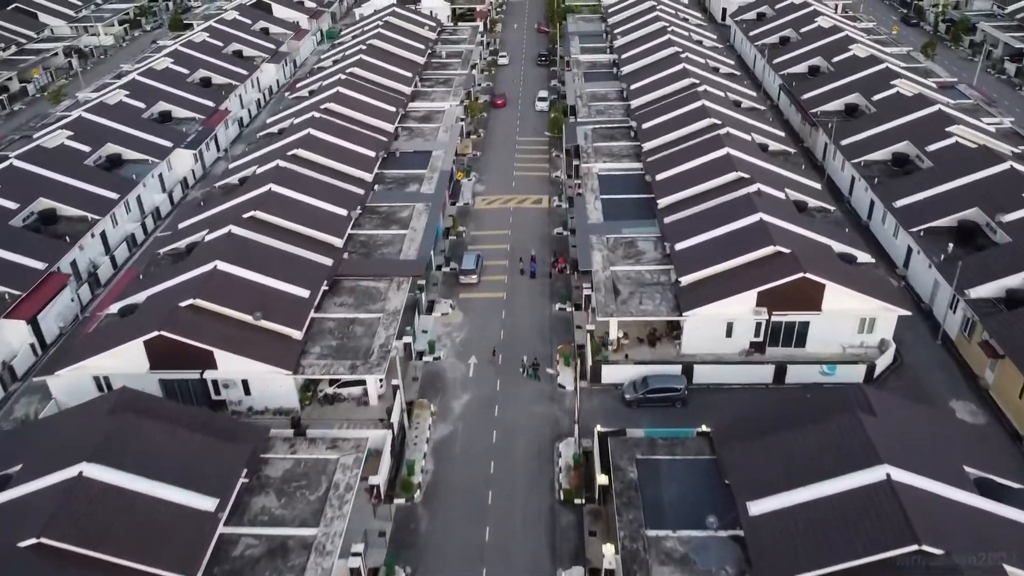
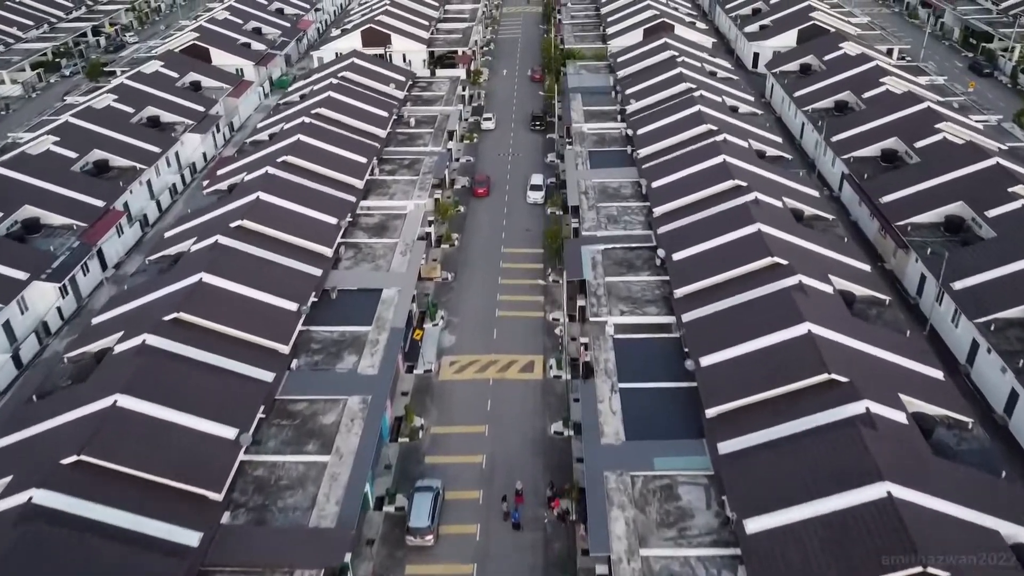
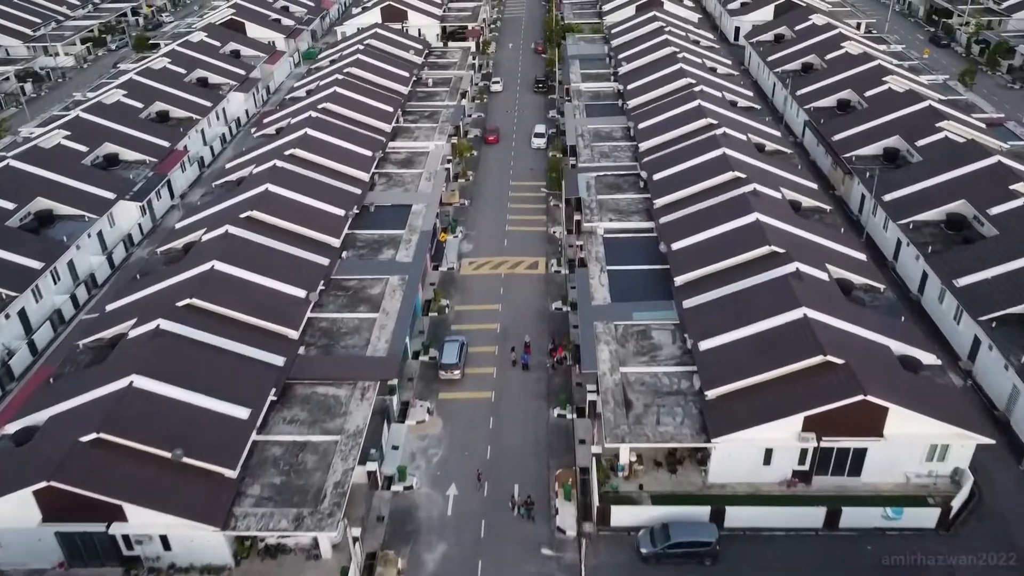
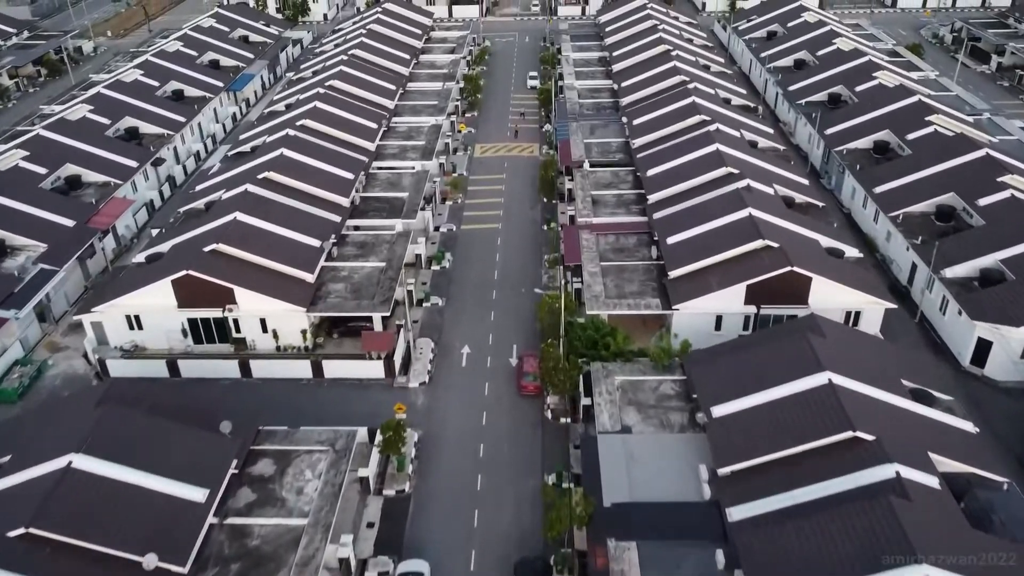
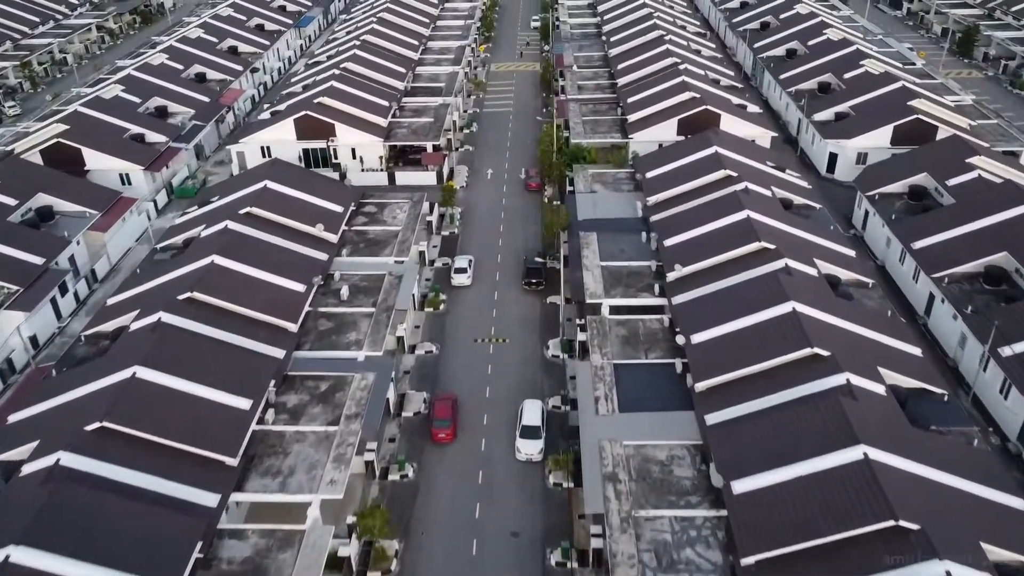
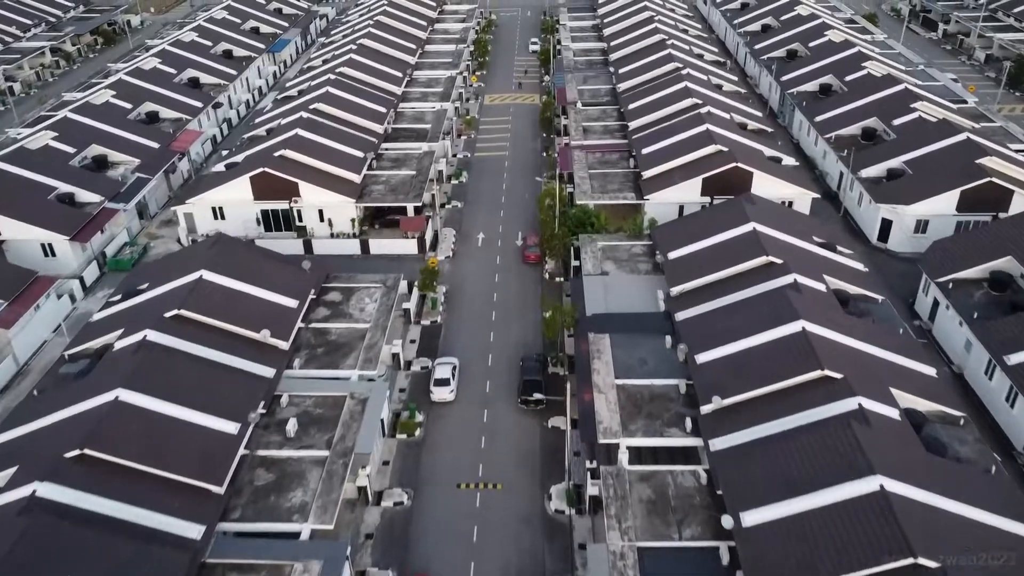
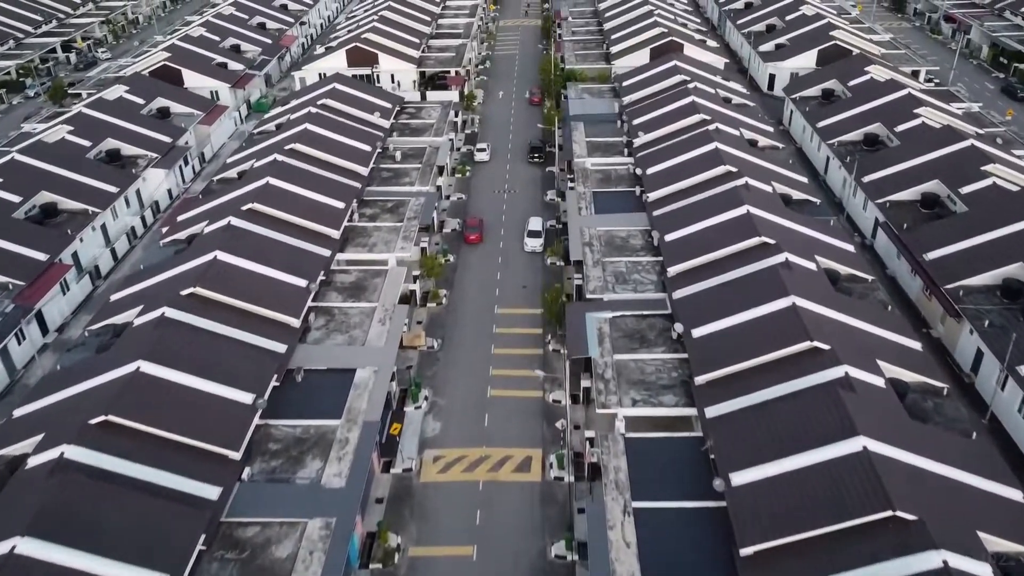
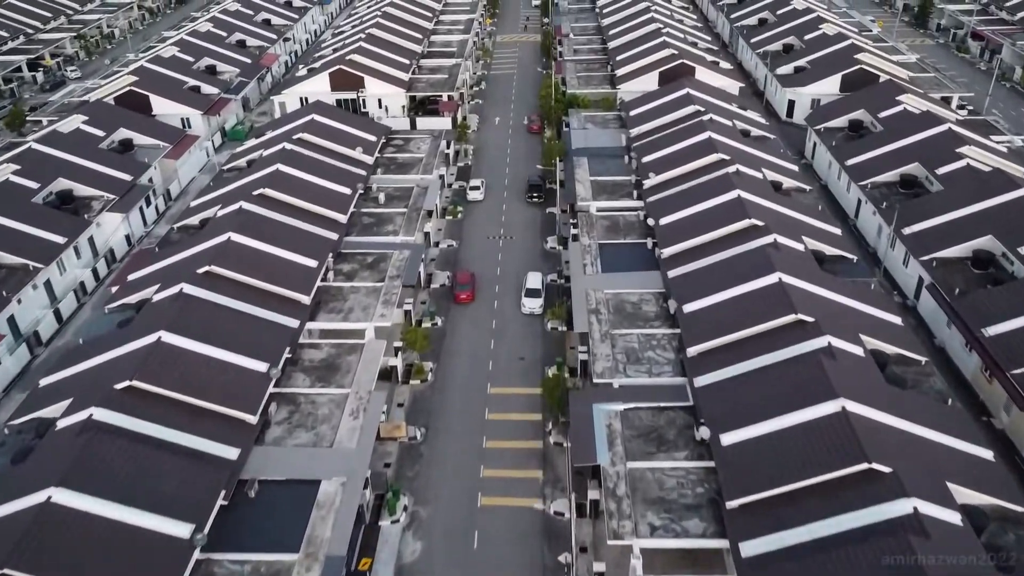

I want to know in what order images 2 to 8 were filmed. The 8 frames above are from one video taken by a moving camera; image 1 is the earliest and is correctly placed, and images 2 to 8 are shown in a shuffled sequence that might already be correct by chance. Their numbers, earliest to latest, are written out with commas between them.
3, 2, 7, 8, 5, 6, 4
